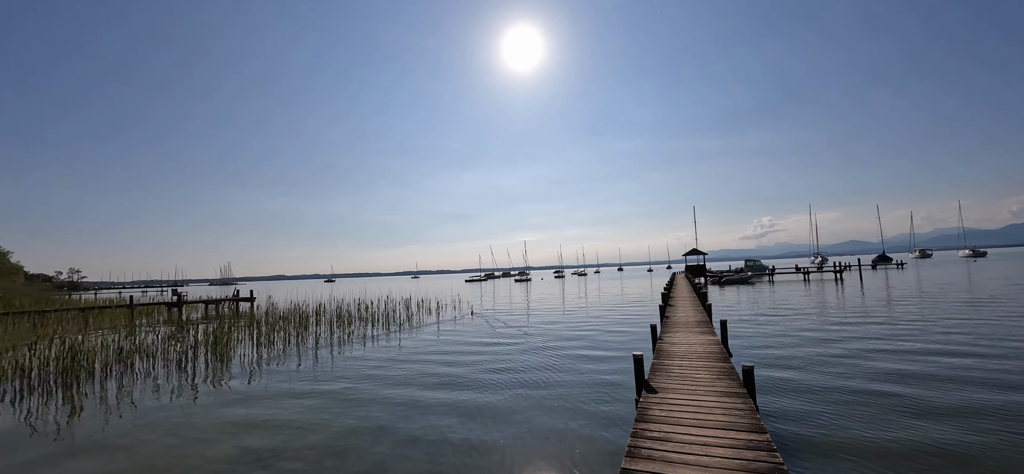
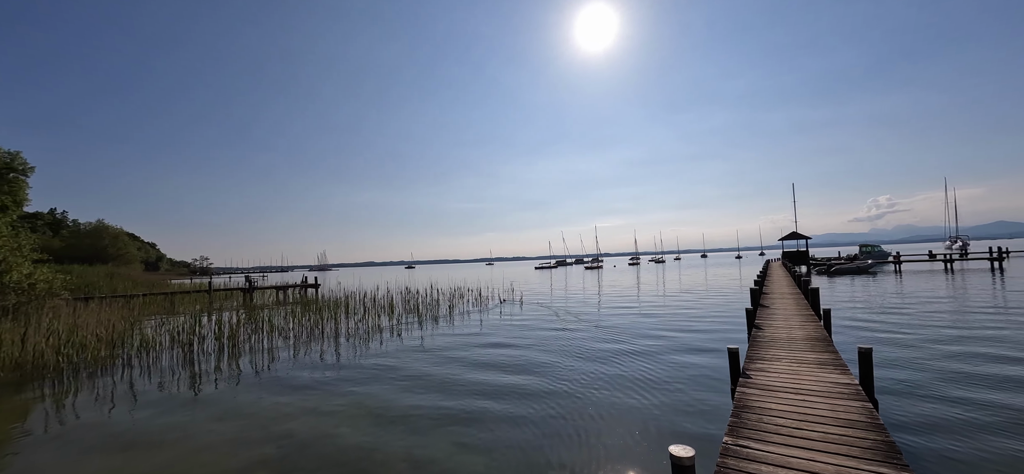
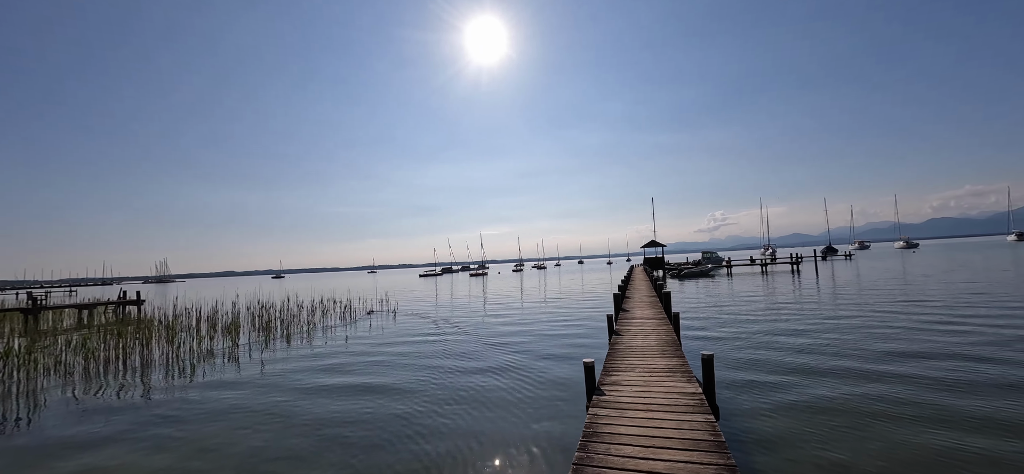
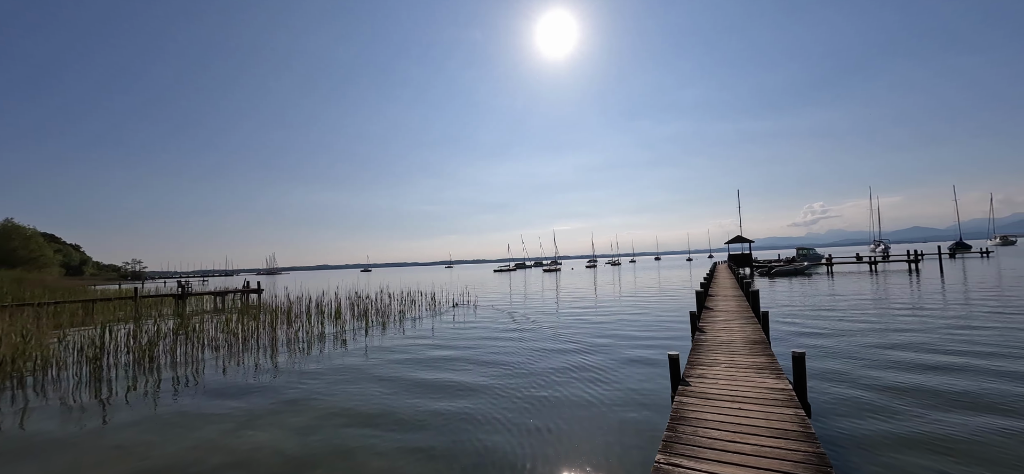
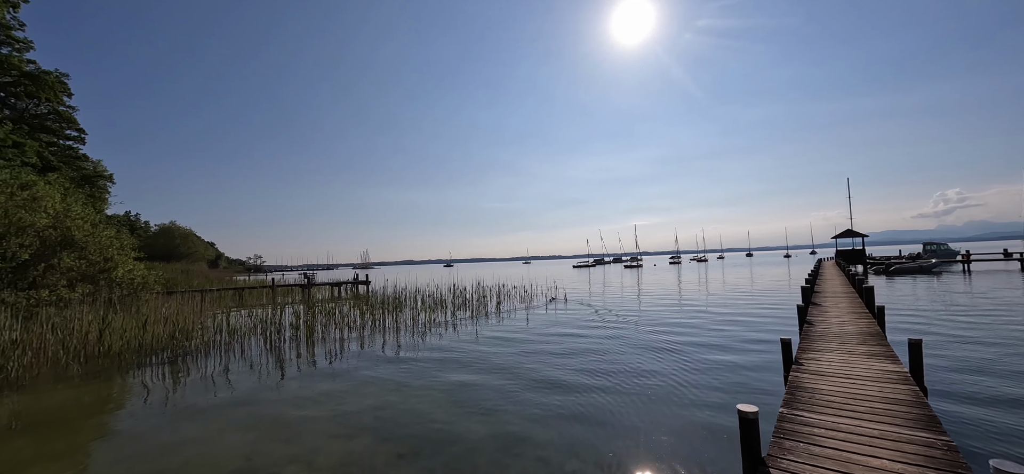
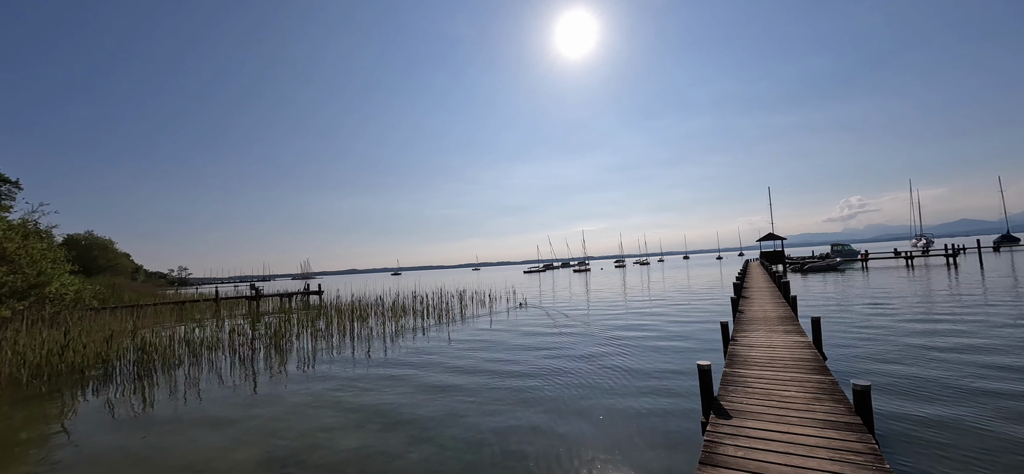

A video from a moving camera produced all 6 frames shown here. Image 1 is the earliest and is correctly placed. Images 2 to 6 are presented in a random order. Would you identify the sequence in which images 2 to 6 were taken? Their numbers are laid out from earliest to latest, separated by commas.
6, 5, 2, 4, 3
